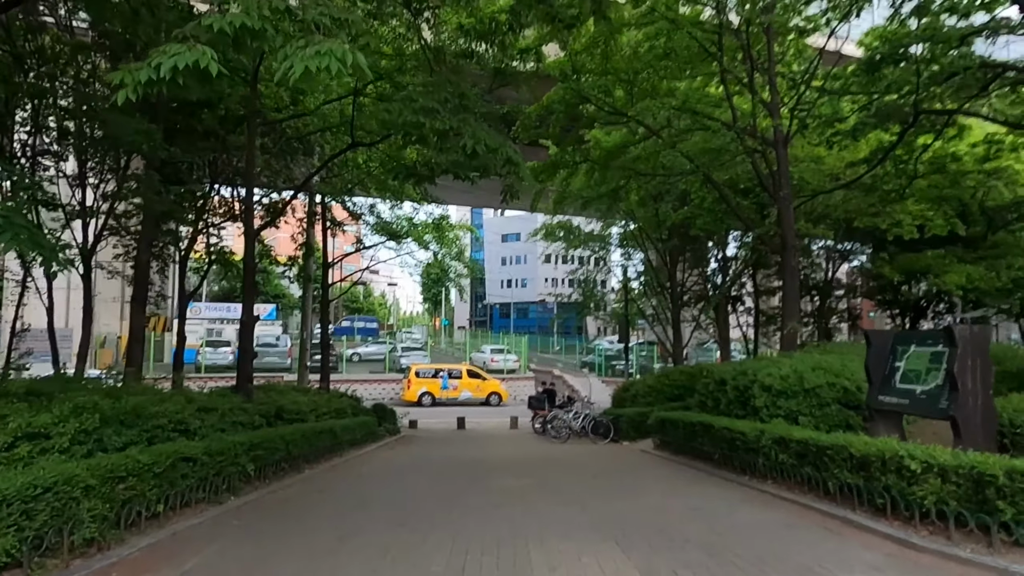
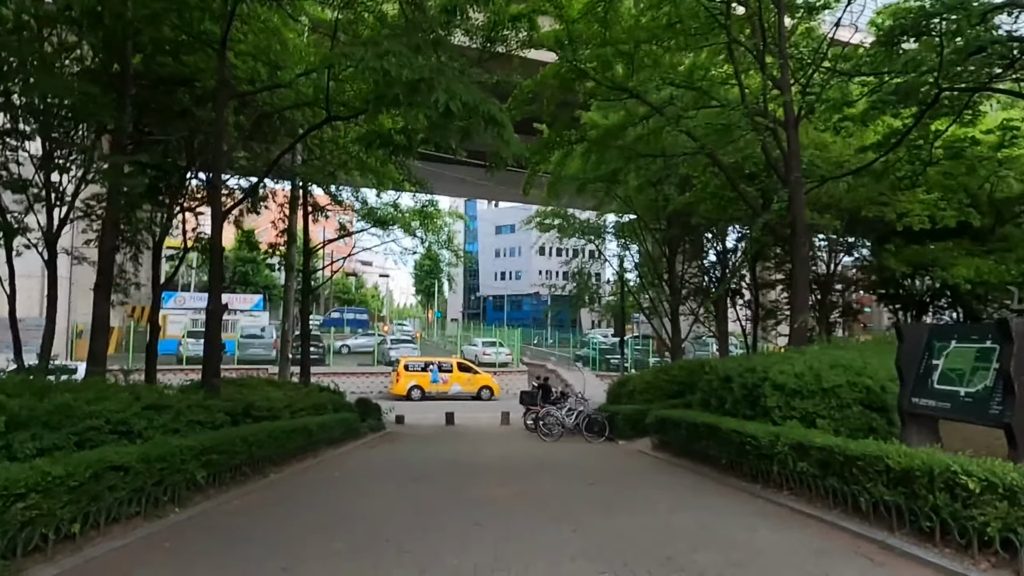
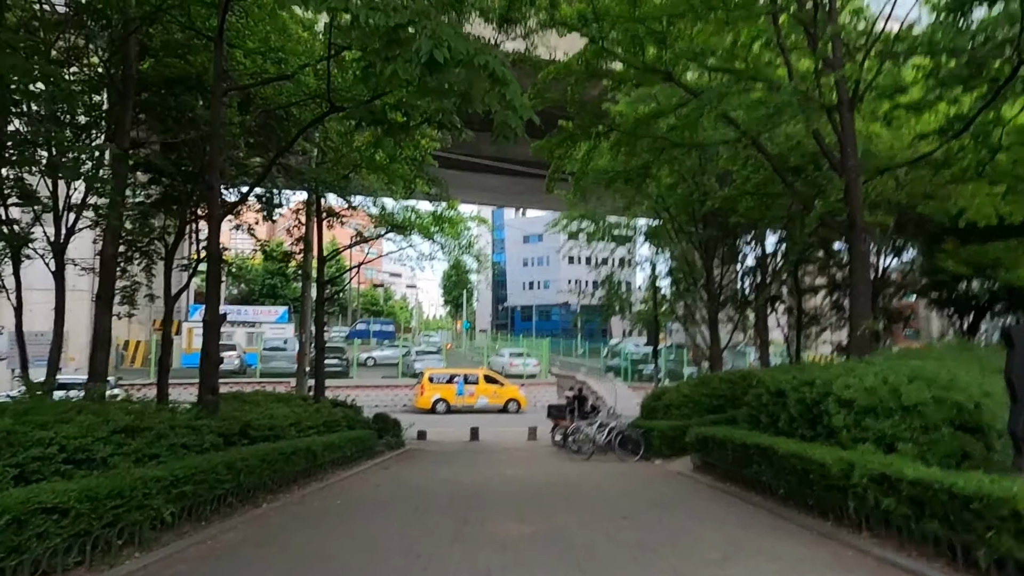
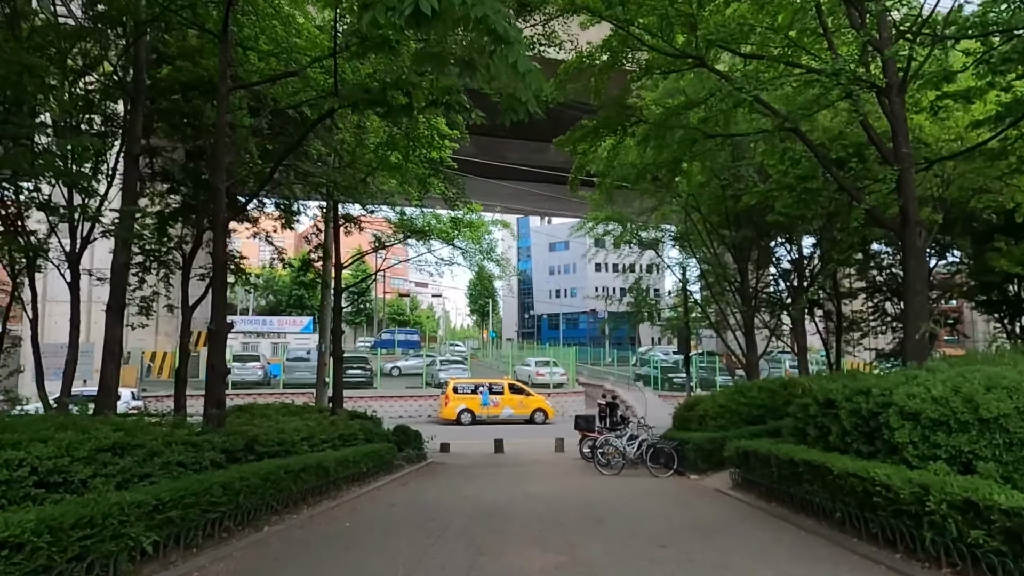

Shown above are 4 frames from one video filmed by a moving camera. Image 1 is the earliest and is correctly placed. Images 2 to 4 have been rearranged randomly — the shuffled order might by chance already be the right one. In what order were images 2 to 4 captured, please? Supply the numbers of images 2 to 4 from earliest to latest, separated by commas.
2, 3, 4
